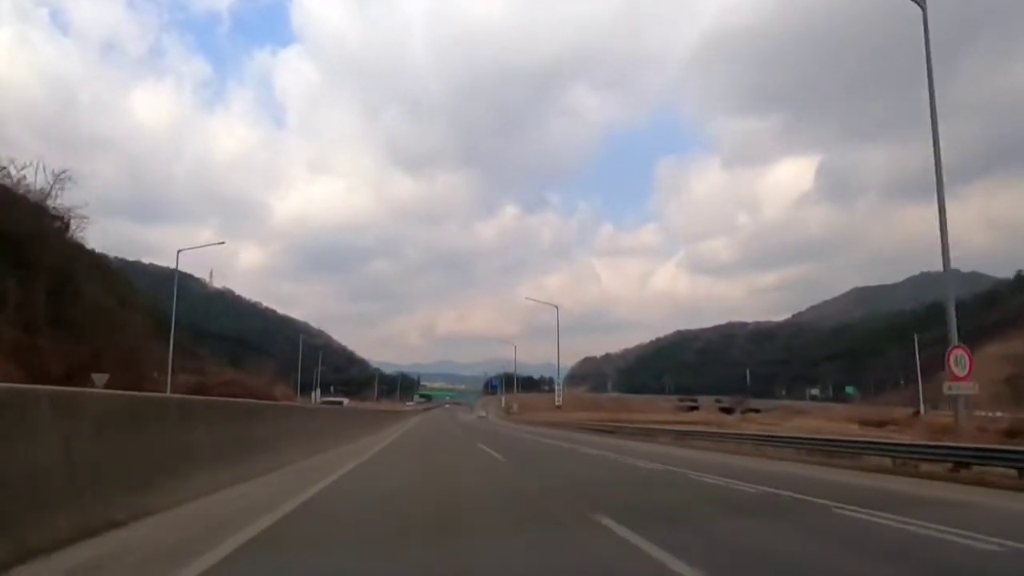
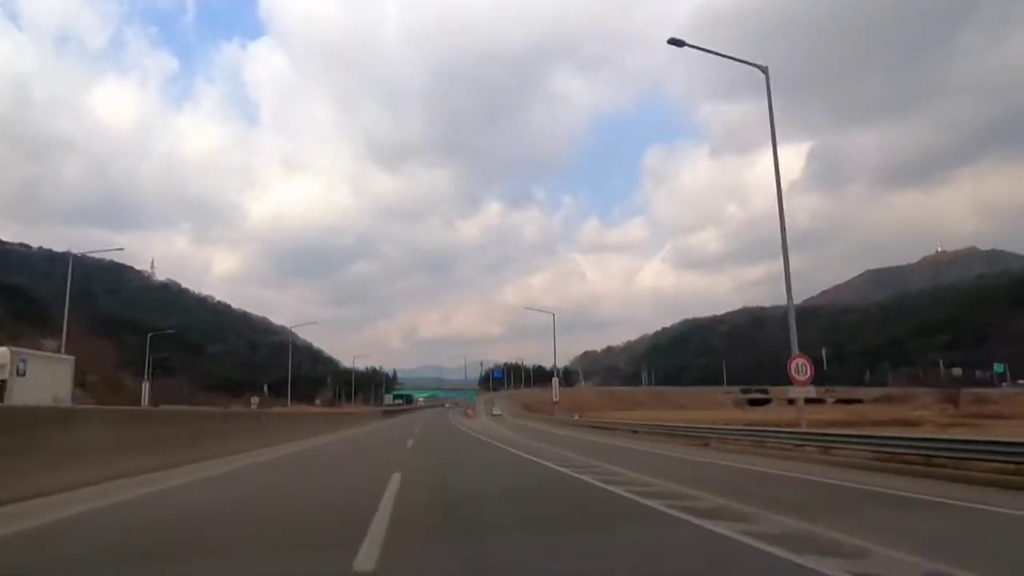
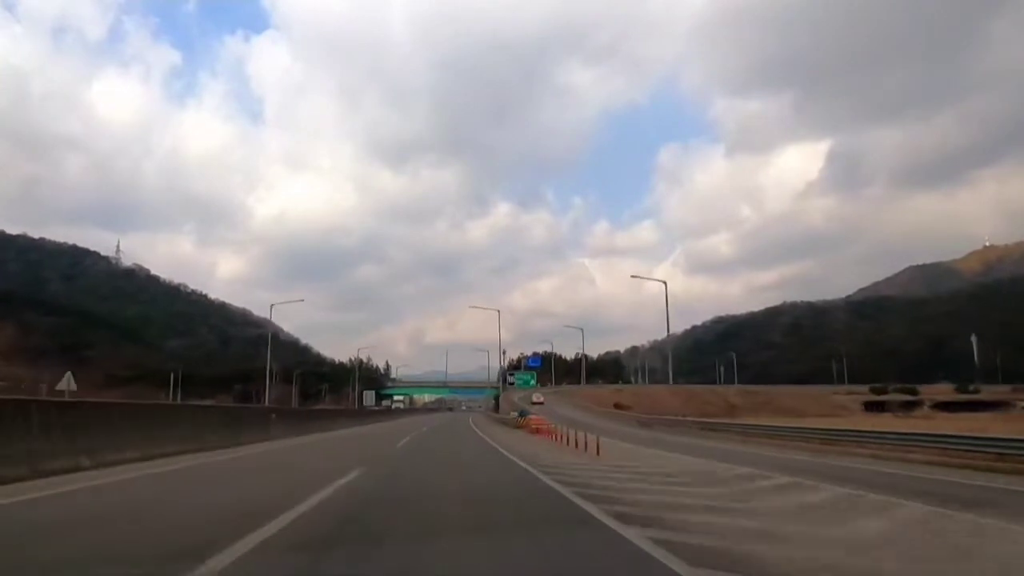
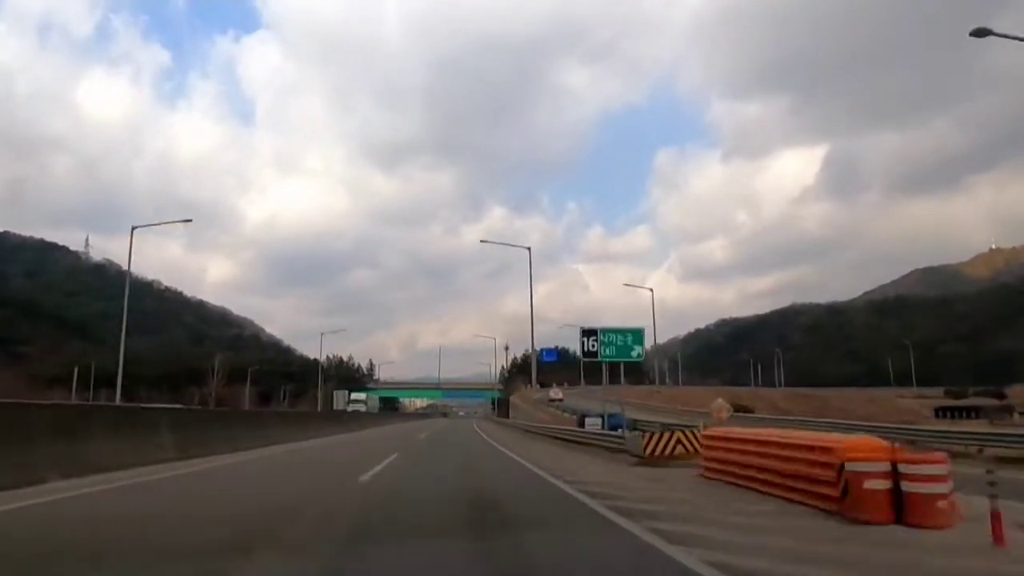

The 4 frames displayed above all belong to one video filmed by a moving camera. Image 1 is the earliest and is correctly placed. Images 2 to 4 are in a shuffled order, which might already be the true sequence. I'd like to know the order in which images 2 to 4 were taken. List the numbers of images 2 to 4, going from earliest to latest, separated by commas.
2, 3, 4
